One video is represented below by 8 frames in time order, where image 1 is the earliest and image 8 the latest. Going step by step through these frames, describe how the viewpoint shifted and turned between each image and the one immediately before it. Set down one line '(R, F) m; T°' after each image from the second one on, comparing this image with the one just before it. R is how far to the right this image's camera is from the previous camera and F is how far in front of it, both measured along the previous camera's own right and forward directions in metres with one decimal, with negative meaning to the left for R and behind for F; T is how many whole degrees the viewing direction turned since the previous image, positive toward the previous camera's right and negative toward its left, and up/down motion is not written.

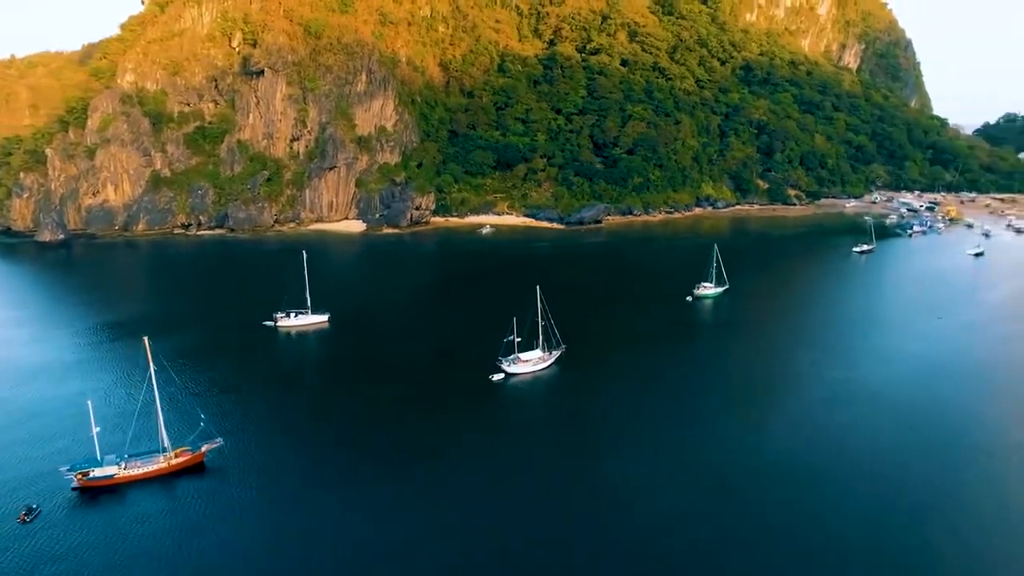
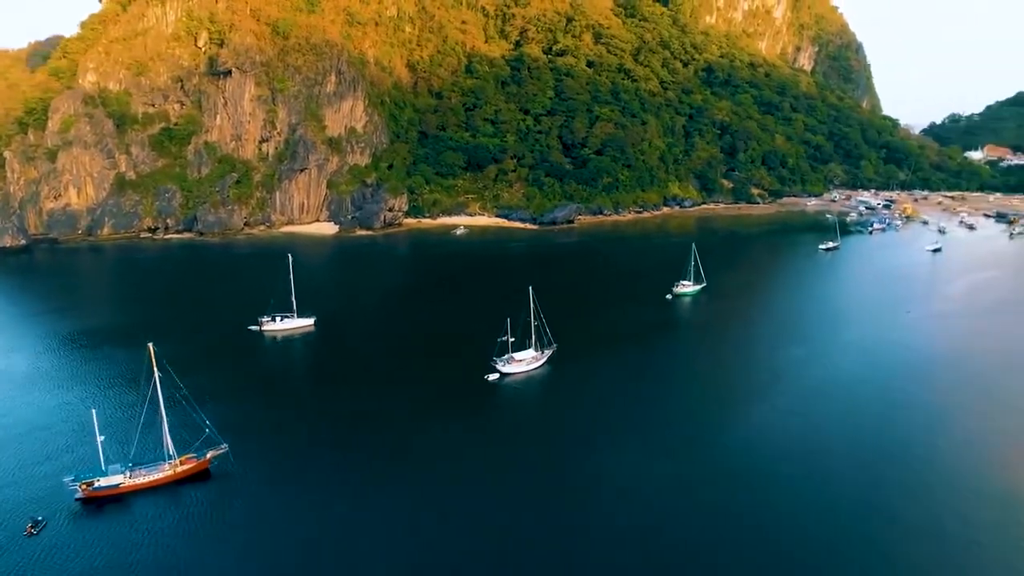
(-1.7, -0.4) m; +3°
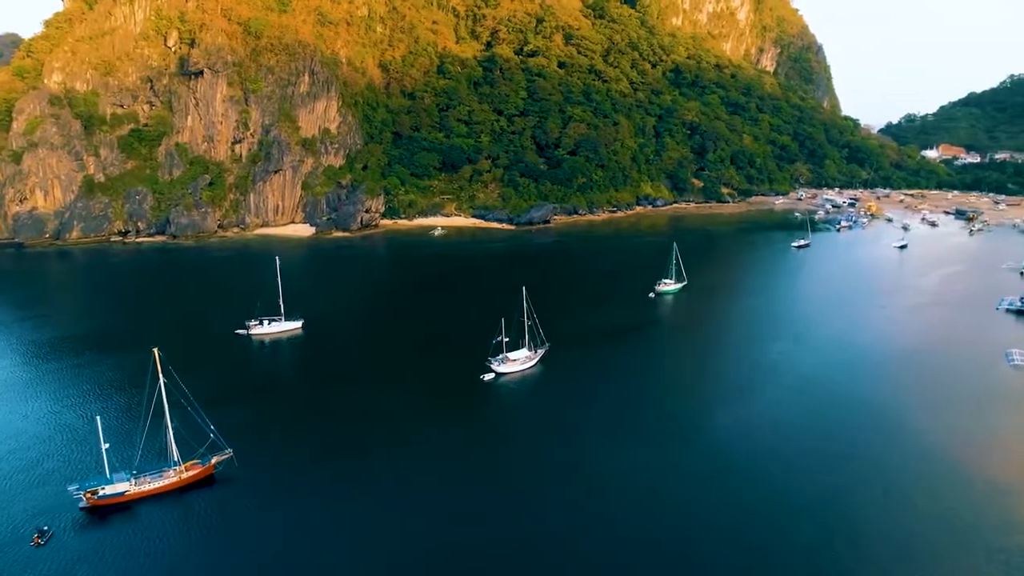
(-1.5, -0.3) m; +3°
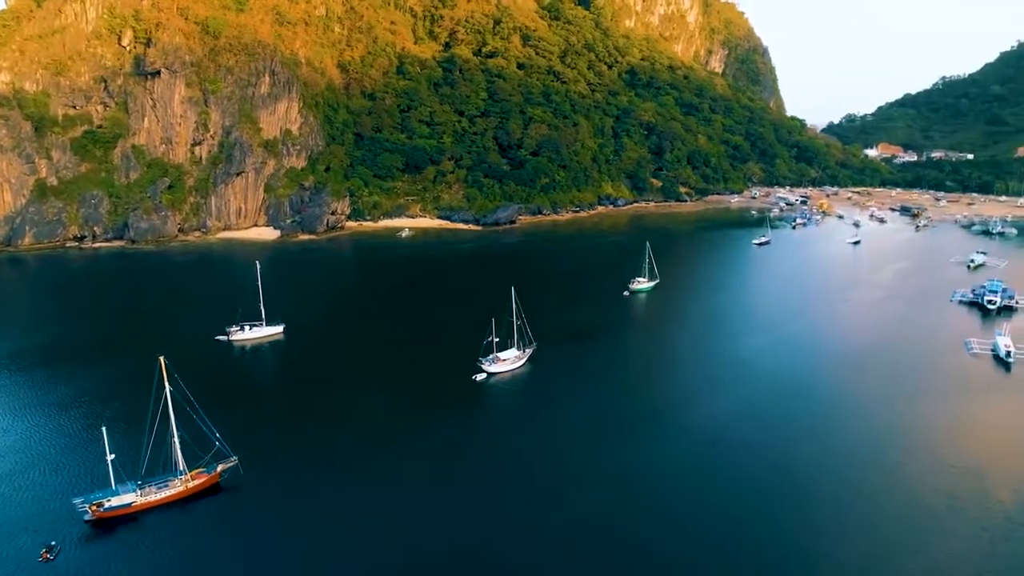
(-2.0, -0.4) m; +4°
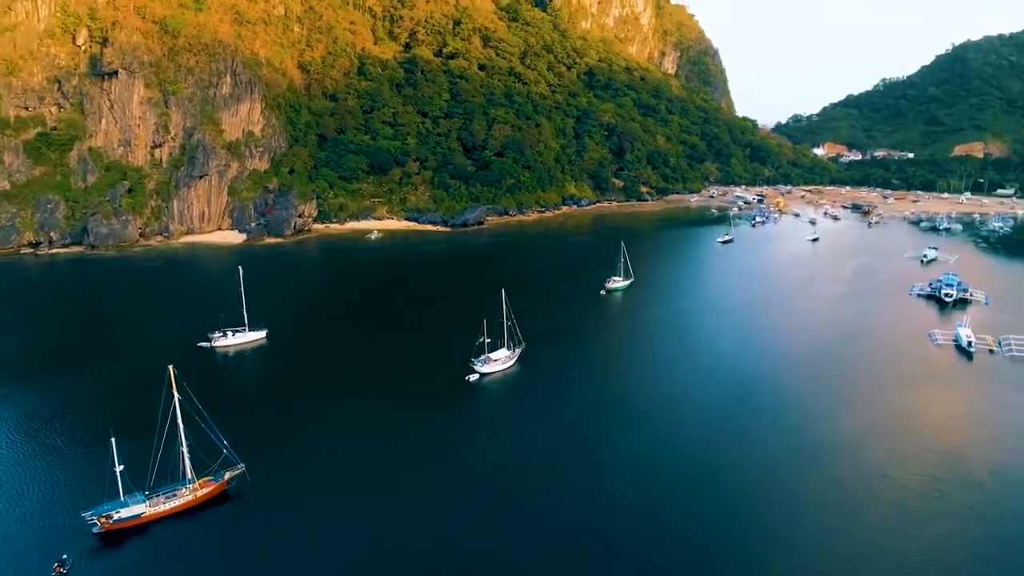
(-2.0, -0.3) m; +4°
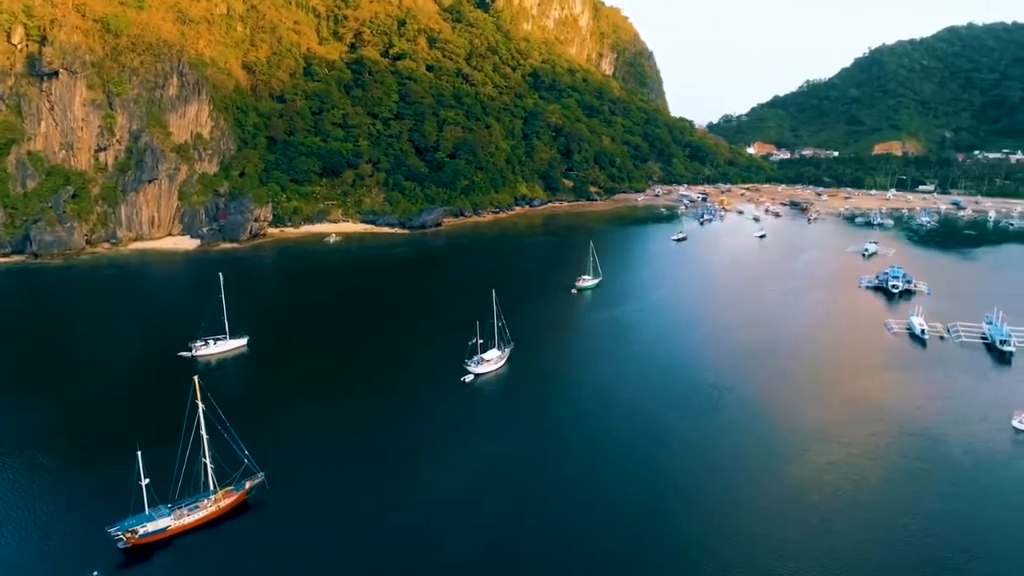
(-3.0, -0.4) m; +5°
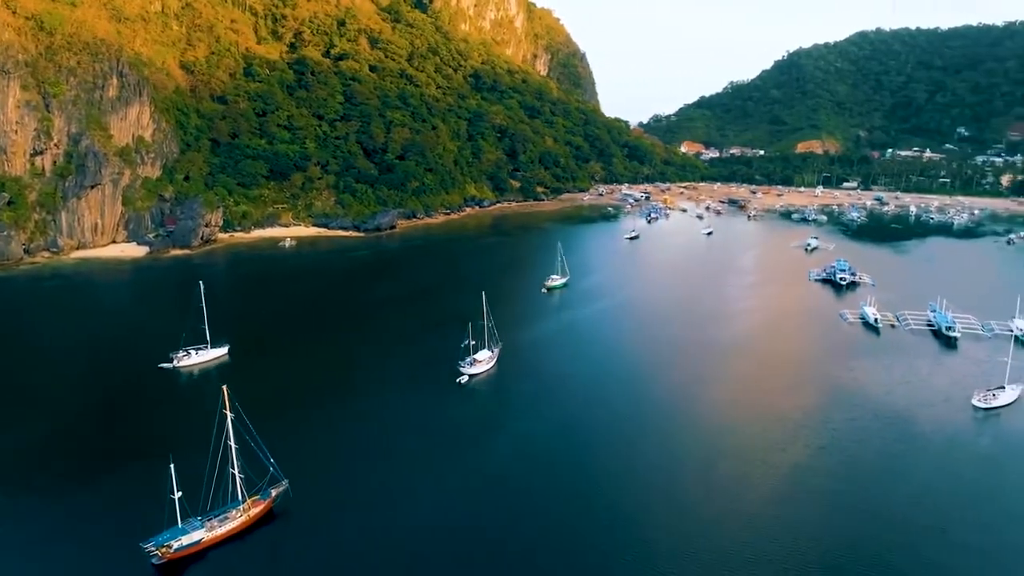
(-3.3, -0.4) m; +6°
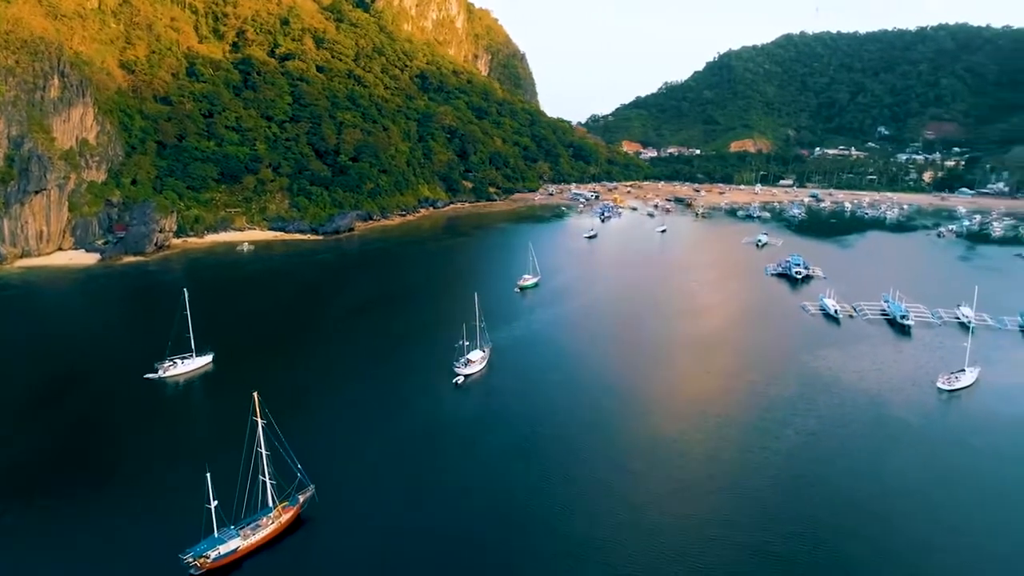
(-3.1, -0.4) m; +5°
